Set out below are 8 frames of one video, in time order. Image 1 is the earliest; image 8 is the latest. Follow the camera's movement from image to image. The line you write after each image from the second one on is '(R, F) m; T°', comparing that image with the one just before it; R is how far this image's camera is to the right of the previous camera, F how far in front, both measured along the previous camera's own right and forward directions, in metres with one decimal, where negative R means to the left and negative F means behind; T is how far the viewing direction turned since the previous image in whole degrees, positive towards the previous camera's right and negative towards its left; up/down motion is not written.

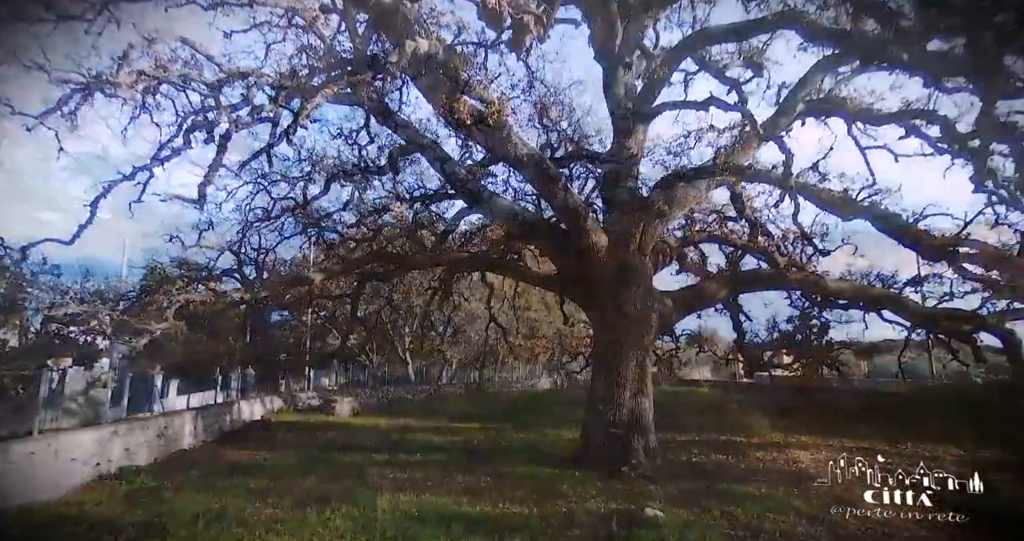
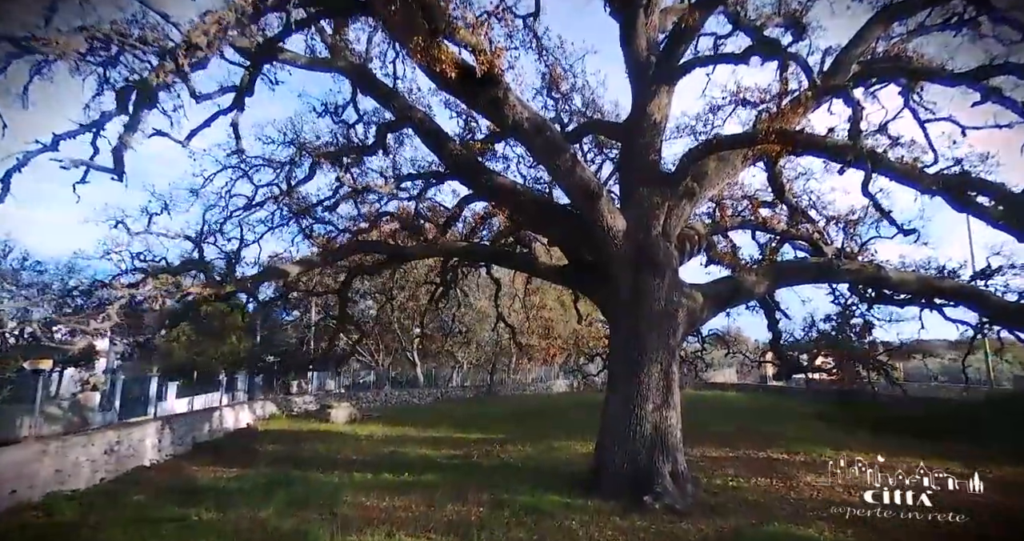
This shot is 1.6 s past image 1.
(+0.2, +1.2) m; -2°
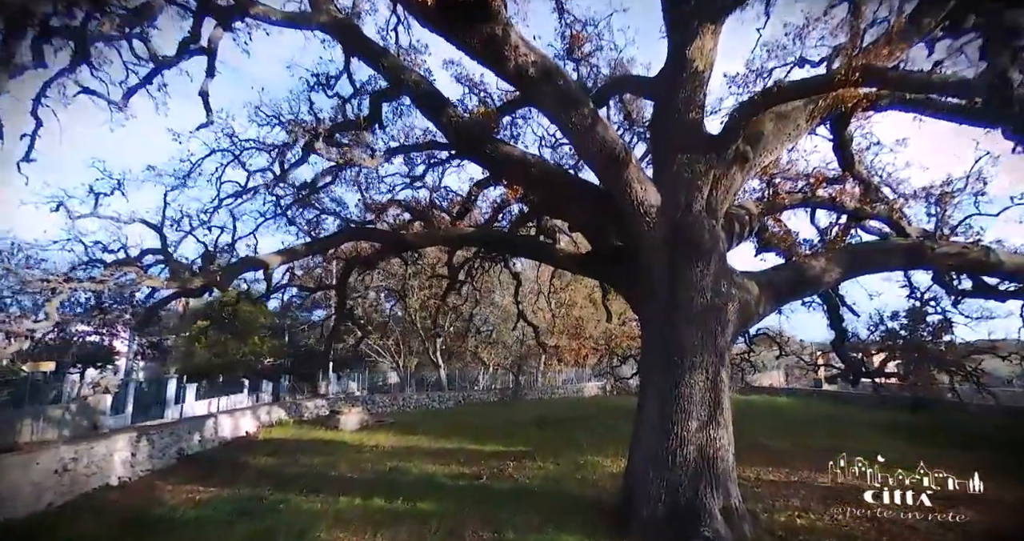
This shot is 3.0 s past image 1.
(+0.2, +1.3) m; -3°
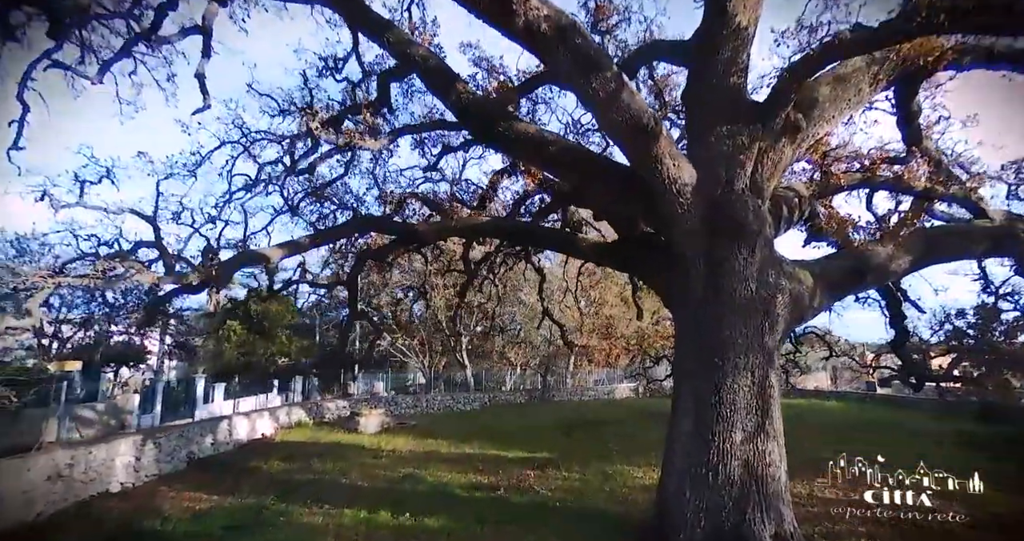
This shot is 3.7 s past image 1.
(+0.2, +0.7) m; -3°
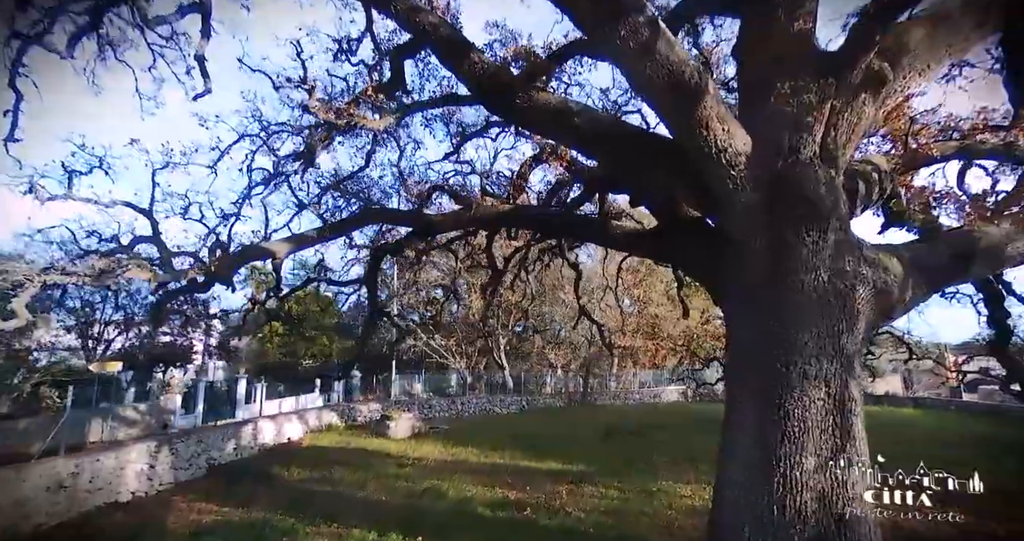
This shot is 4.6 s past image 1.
(+0.2, +0.7) m; -4°
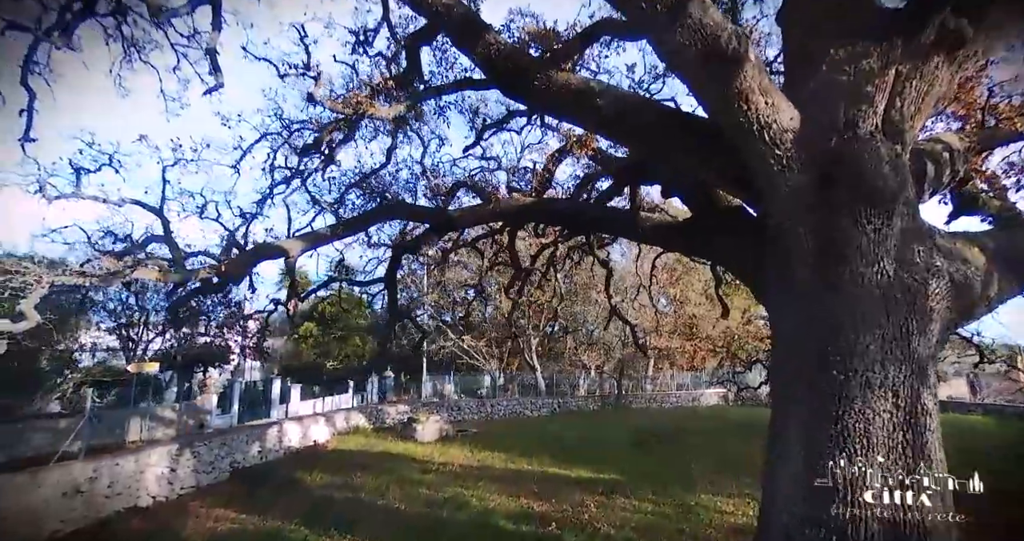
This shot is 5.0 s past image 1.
(+0.1, +0.4) m; -3°
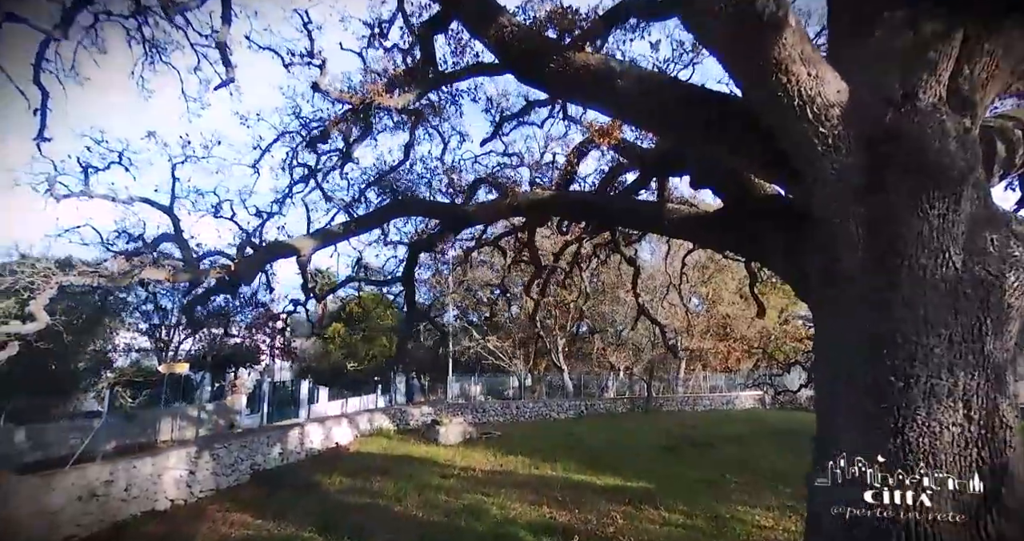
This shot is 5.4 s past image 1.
(+0.1, +0.3) m; -3°
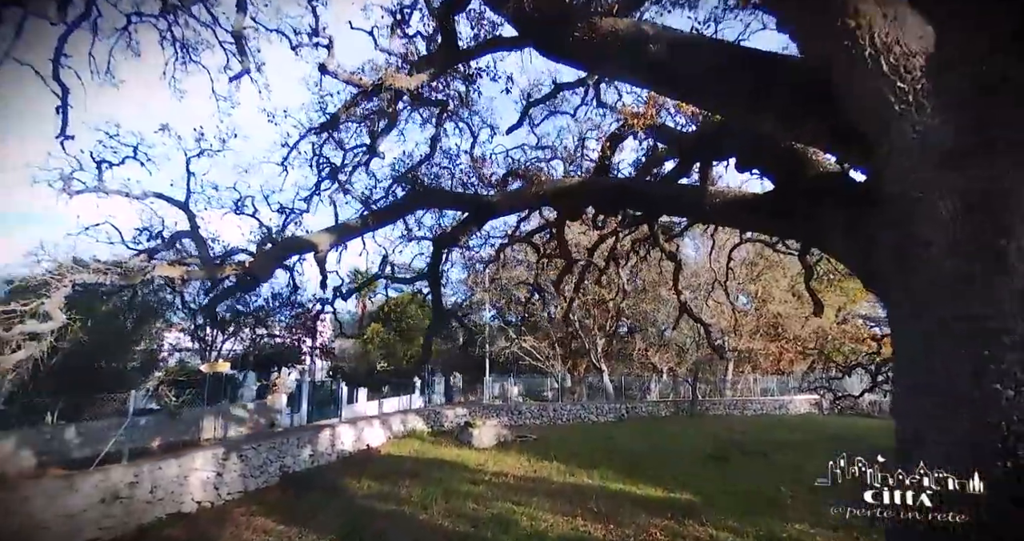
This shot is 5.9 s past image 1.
(+0.1, +0.4) m; -4°
